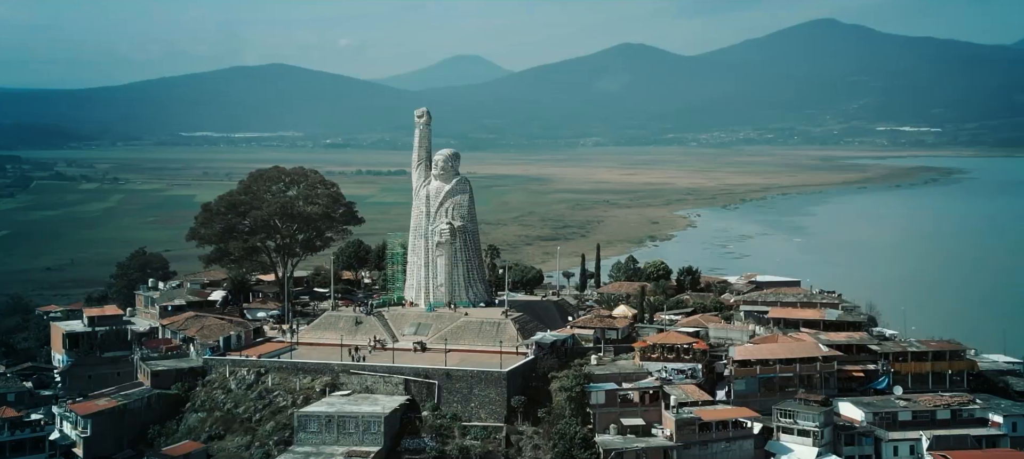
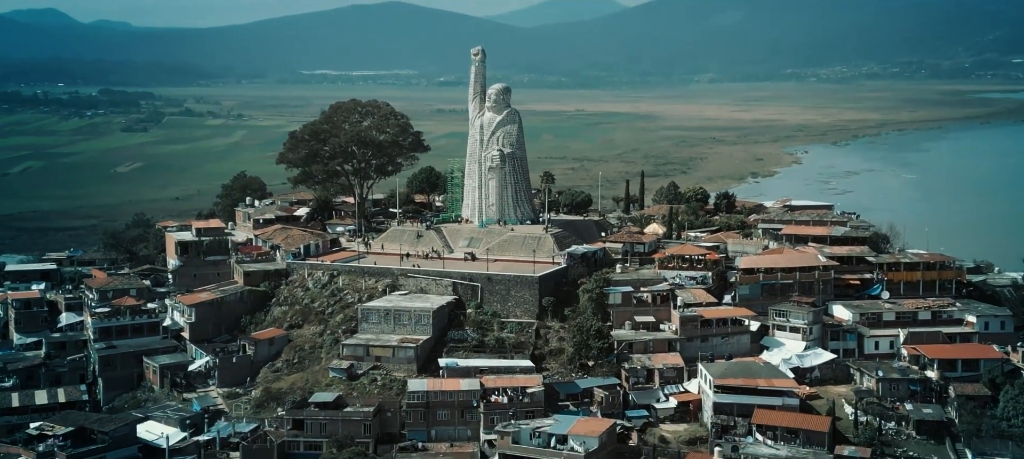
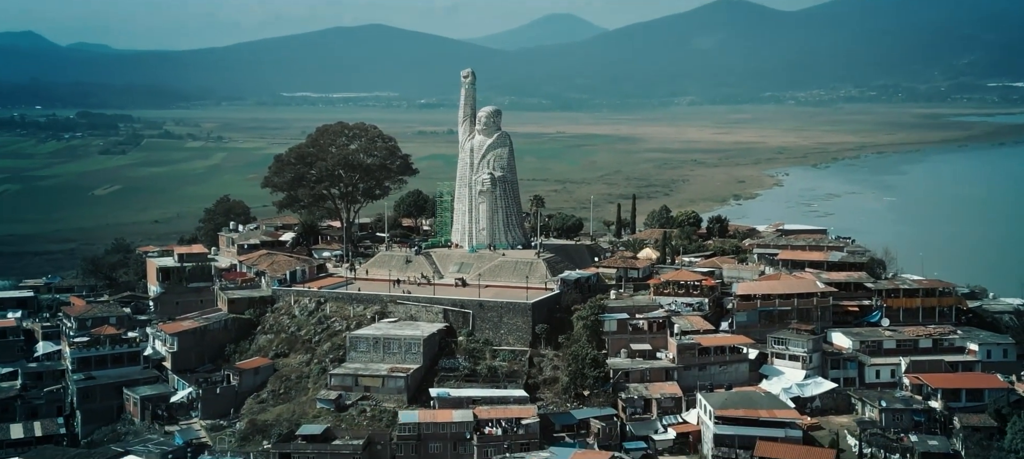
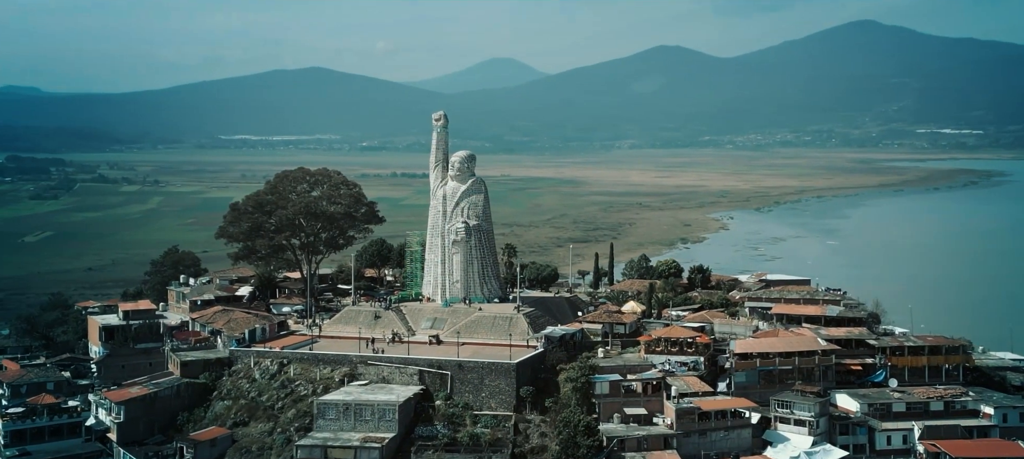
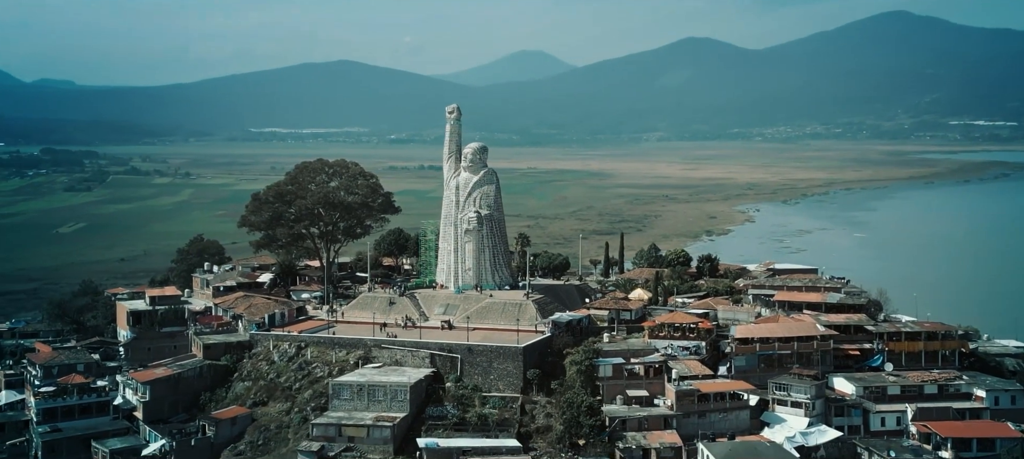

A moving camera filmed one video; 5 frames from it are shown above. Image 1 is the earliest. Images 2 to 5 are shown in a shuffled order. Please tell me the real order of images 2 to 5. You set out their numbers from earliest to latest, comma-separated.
4, 5, 3, 2
